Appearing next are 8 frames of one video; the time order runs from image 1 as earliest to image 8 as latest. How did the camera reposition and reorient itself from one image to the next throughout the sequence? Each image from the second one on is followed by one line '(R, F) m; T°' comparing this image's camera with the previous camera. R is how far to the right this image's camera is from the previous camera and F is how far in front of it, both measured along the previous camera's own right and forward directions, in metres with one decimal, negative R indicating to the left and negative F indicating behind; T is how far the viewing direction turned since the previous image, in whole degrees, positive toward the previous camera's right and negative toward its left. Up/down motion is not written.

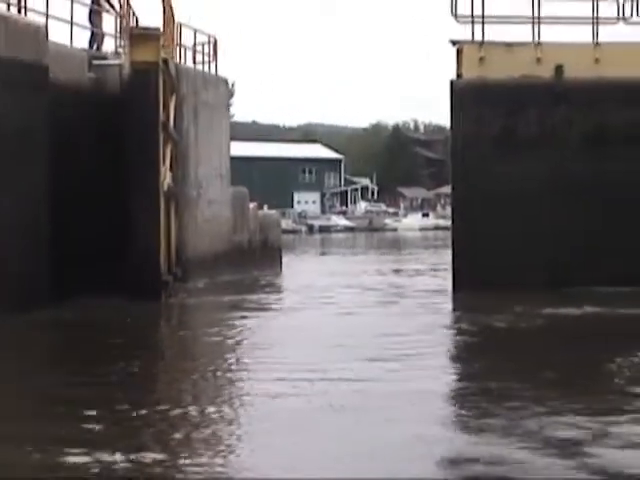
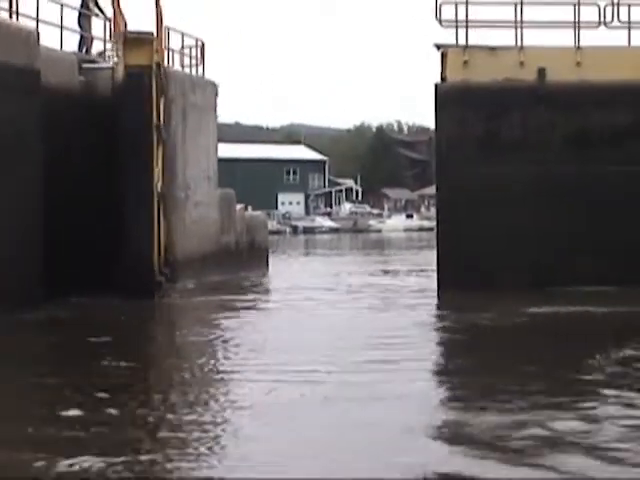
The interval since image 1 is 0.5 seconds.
(0.0, -0.2) m; +1°
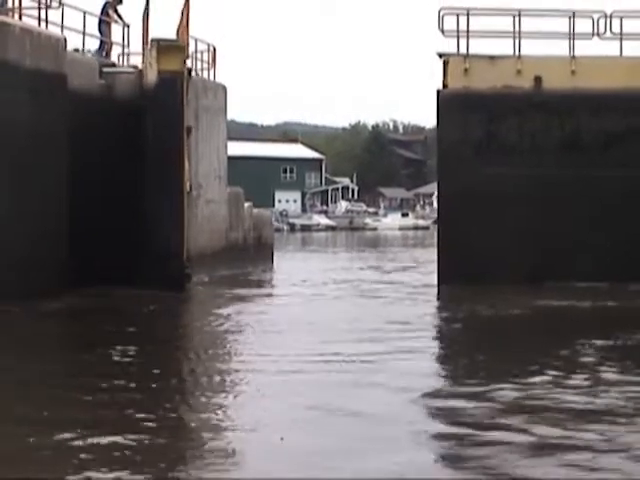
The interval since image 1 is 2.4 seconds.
(-0.1, -0.7) m; 0°
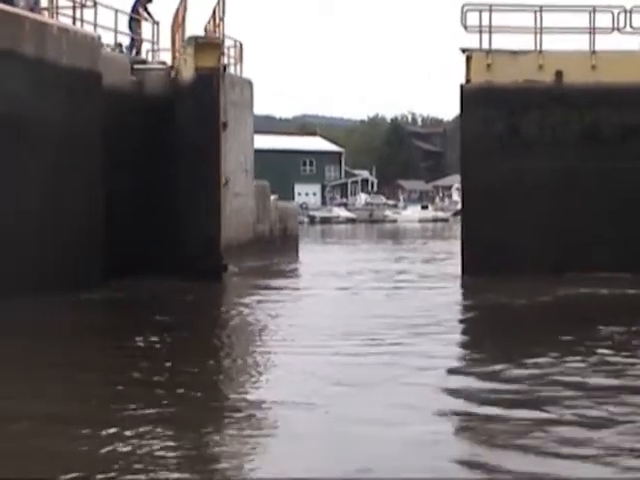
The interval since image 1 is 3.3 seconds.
(-0.1, -0.3) m; -1°
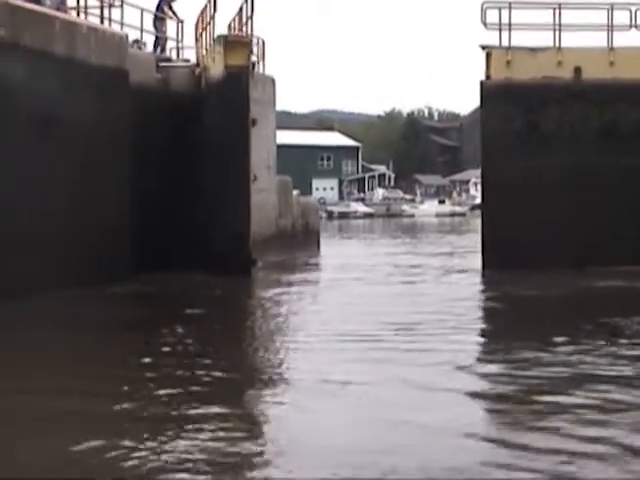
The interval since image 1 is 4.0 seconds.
(-0.1, -0.2) m; -1°
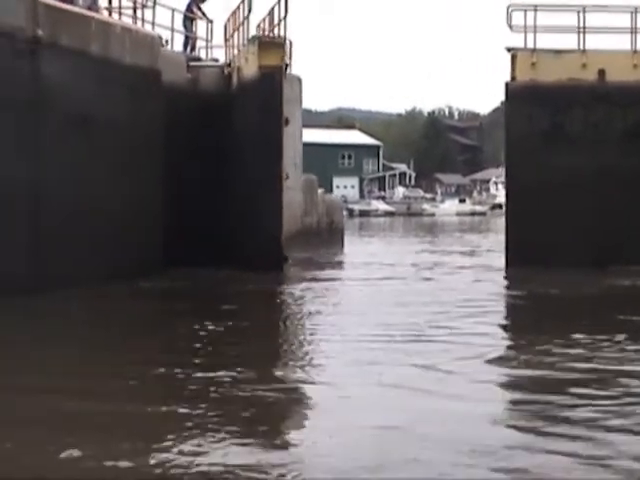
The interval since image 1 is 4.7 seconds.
(-0.1, -0.2) m; -1°
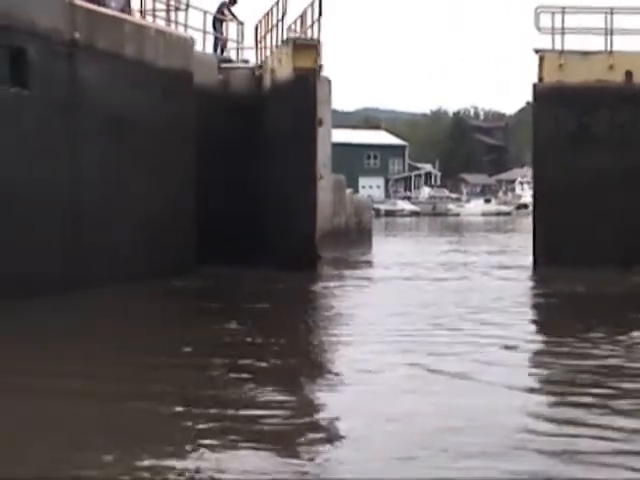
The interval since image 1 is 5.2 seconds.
(0.0, -0.2) m; -1°
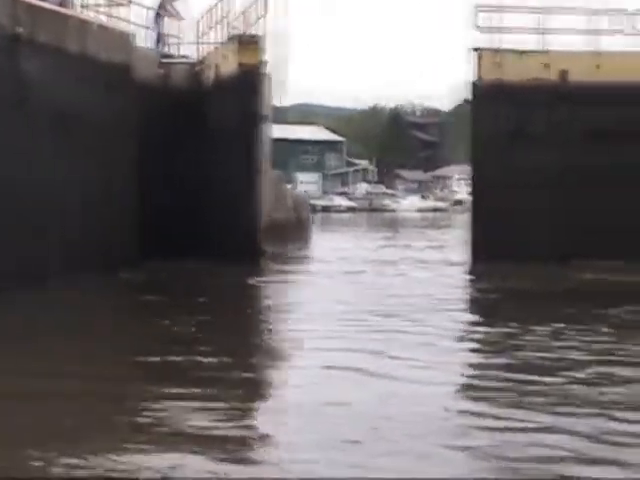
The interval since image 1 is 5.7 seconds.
(0.0, -0.1) m; +2°
